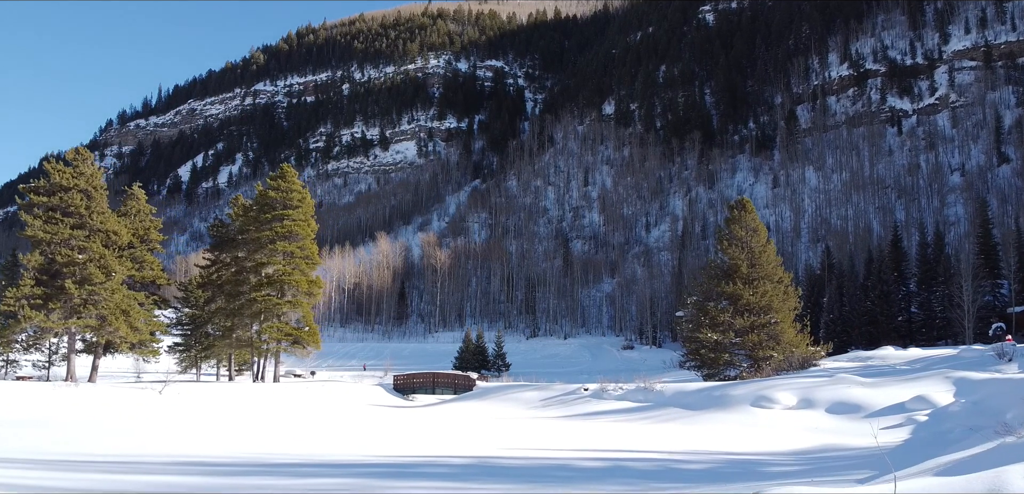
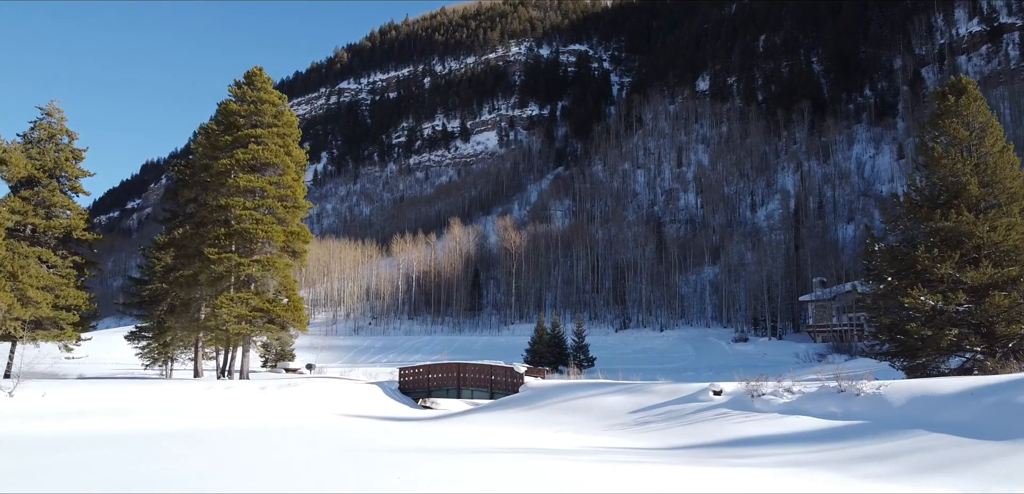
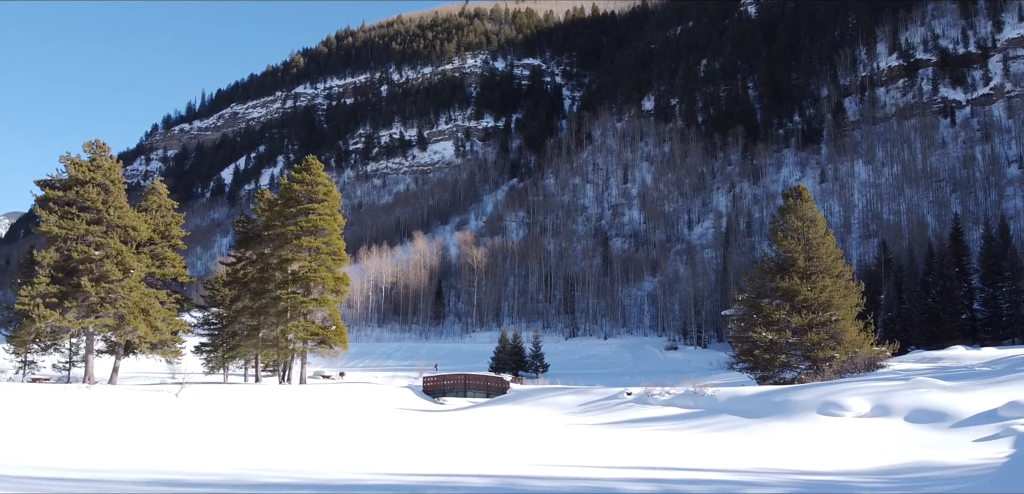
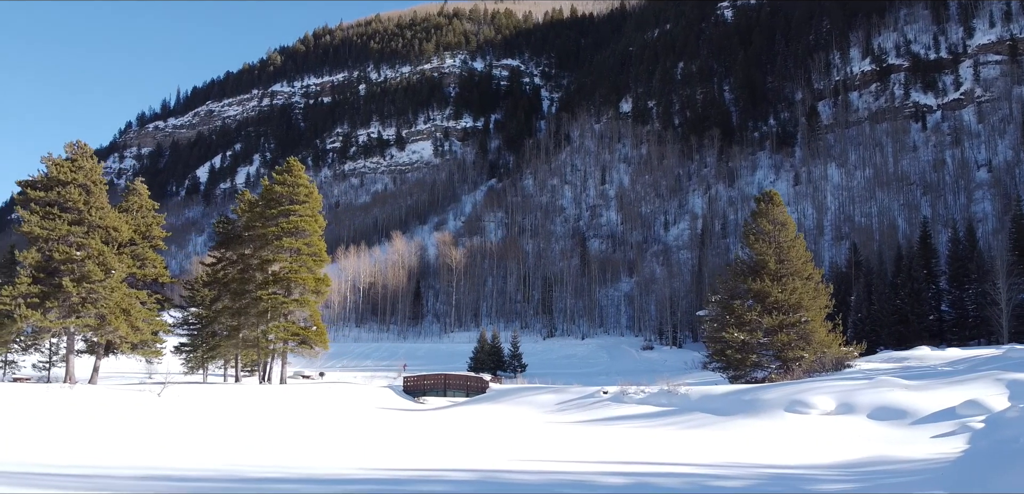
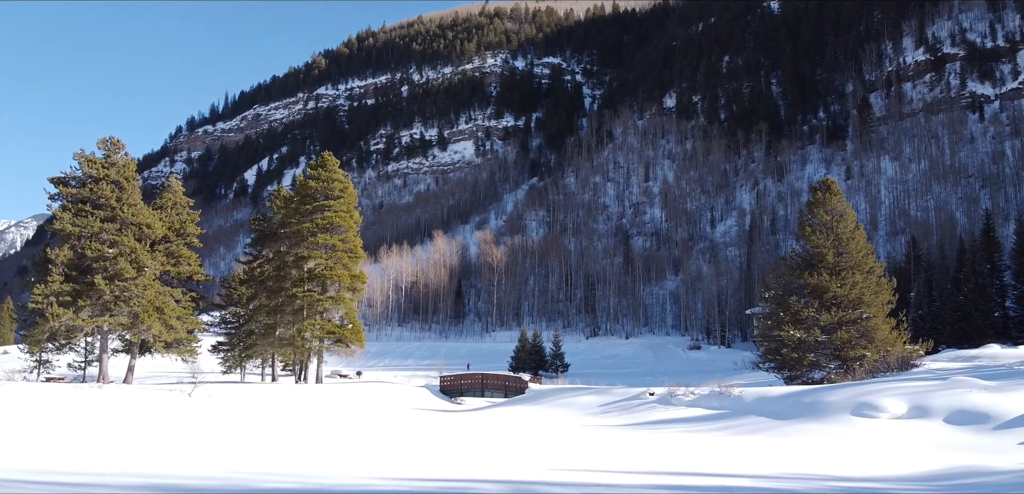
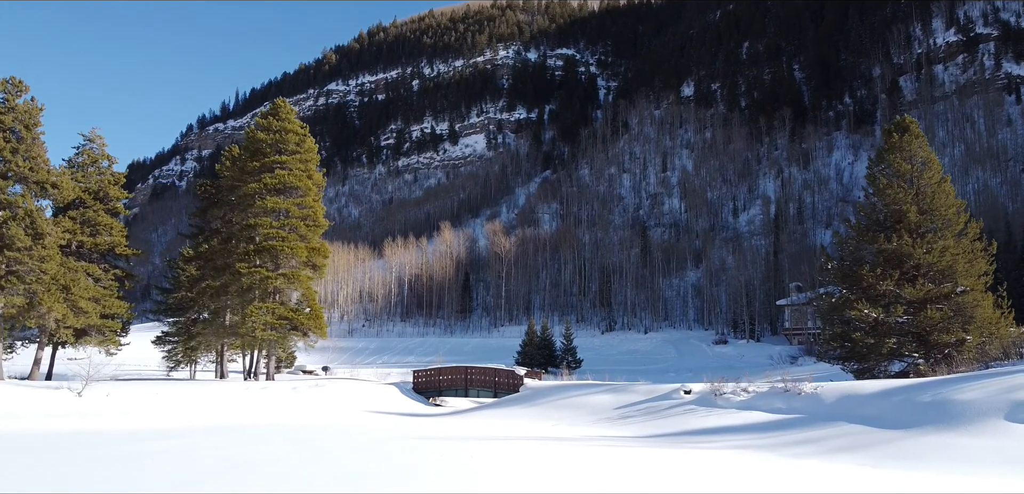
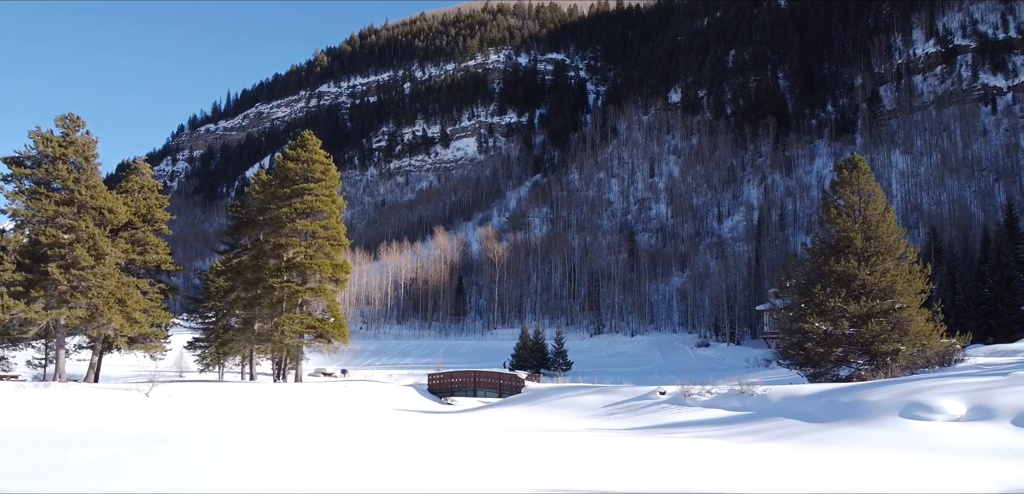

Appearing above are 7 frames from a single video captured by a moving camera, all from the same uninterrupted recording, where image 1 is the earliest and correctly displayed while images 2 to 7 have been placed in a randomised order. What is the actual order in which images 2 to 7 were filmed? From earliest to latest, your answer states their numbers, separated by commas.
4, 3, 5, 7, 6, 2
